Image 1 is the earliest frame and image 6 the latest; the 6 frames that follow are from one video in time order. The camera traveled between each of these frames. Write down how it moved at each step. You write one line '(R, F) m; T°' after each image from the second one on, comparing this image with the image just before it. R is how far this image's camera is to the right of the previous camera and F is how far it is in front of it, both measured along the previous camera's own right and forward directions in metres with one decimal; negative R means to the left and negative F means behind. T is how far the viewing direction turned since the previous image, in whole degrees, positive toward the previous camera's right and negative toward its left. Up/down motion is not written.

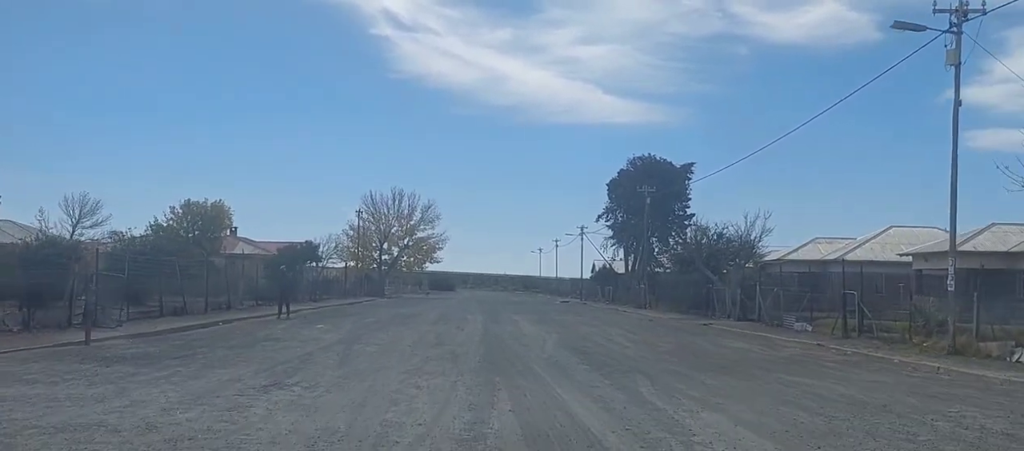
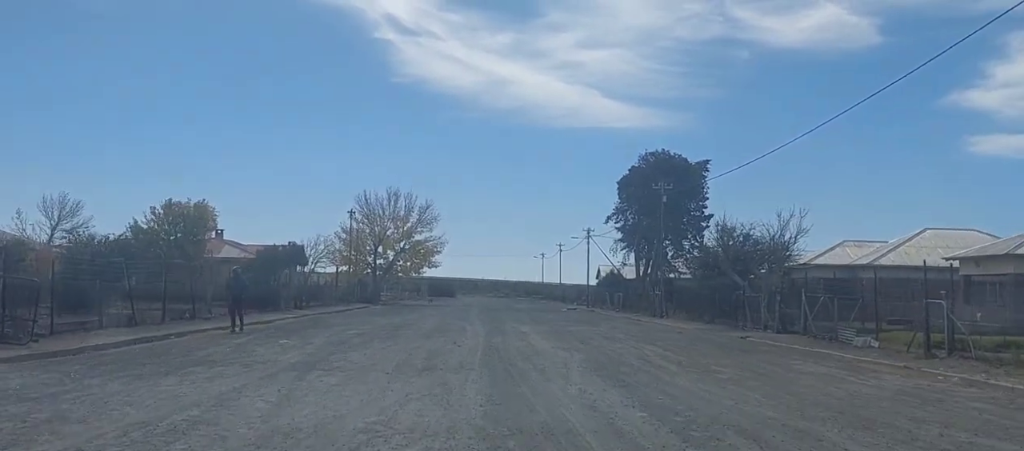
(-0.2, +5.3) m; 0°
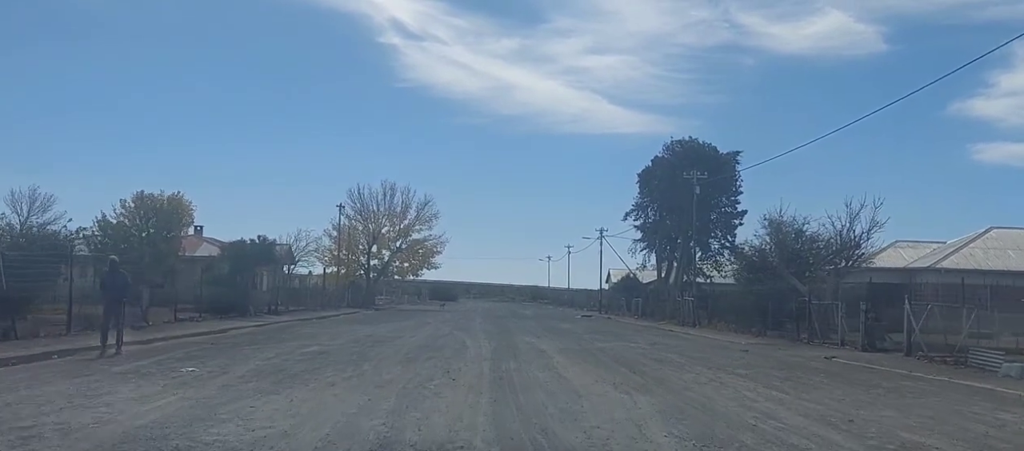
(-0.3, +7.9) m; 0°
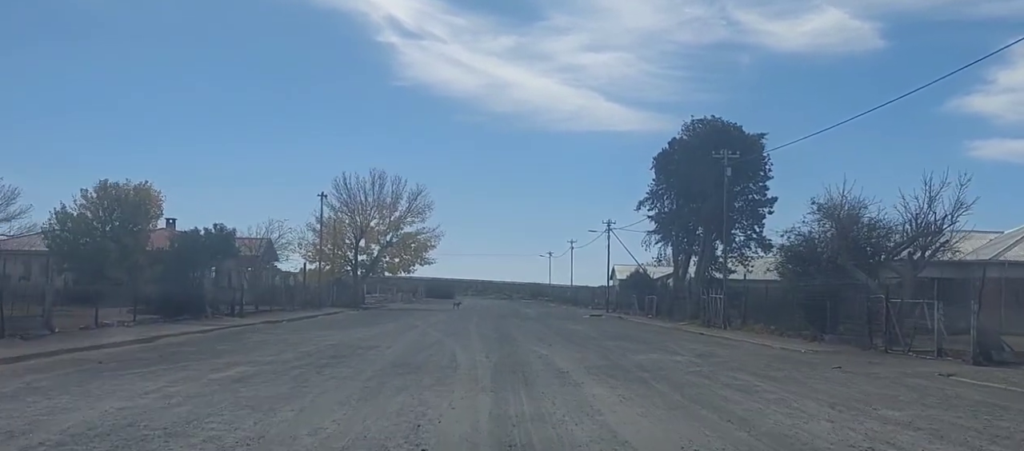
(-0.2, +6.7) m; 0°
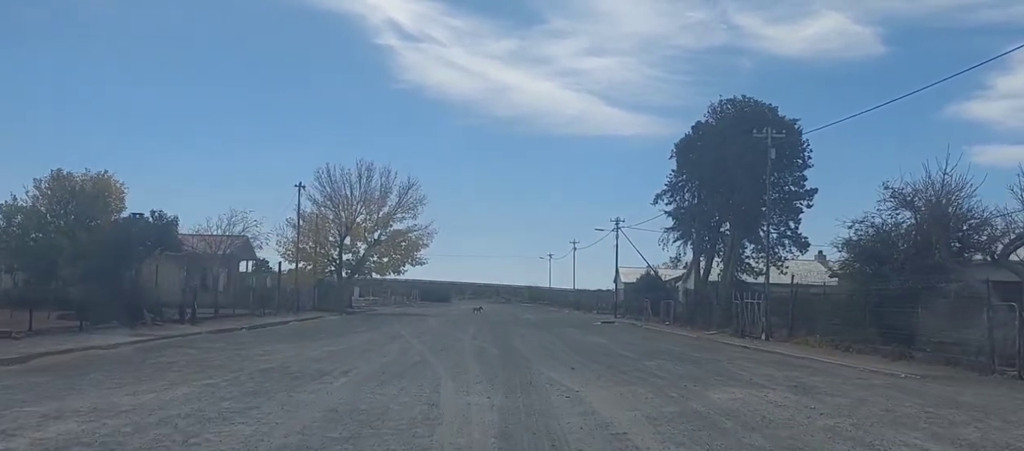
(-0.2, +6.8) m; 0°
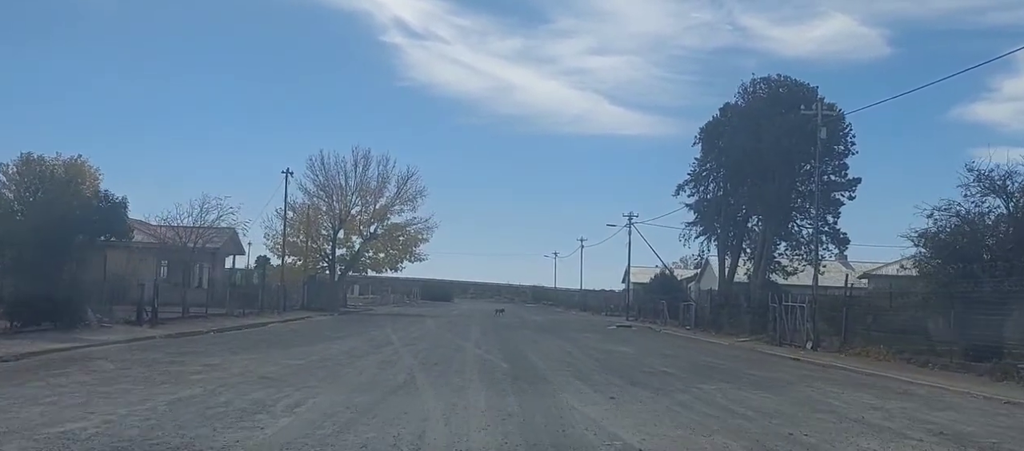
(-0.3, +4.9) m; 0°
